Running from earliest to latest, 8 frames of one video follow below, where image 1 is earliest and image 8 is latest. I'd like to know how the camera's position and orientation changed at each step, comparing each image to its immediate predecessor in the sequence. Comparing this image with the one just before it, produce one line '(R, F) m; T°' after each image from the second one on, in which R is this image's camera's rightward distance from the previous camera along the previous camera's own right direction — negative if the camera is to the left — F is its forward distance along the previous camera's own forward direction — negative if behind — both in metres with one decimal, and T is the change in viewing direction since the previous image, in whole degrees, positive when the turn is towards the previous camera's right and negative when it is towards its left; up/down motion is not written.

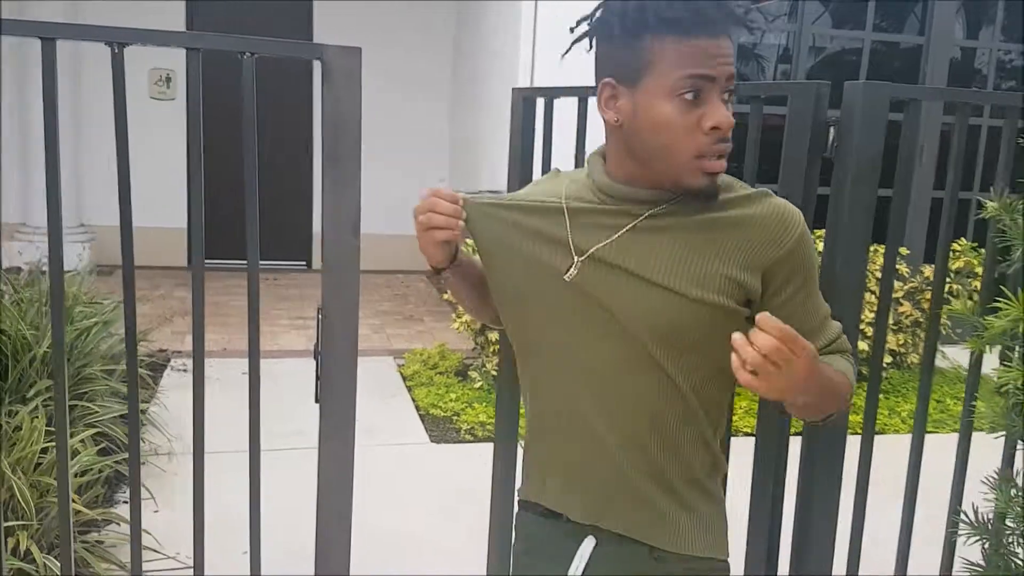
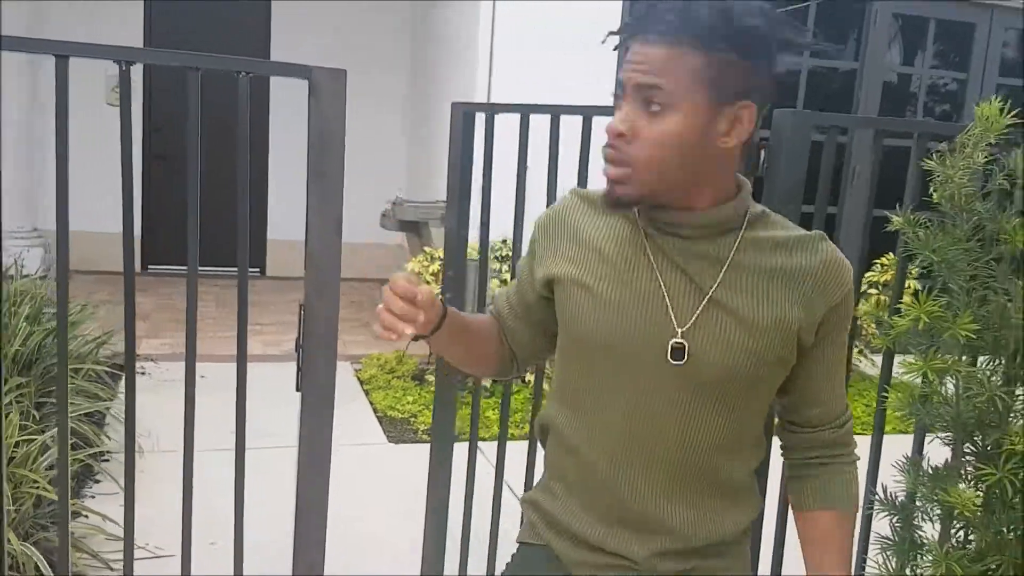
(+0.2, -0.3) m; -3°
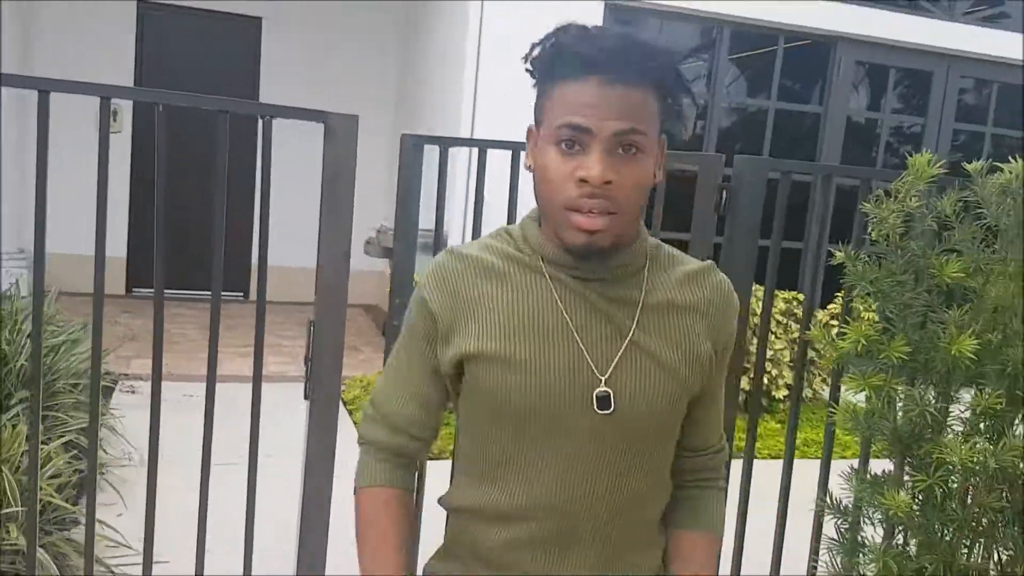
(0.0, -0.2) m; +1°
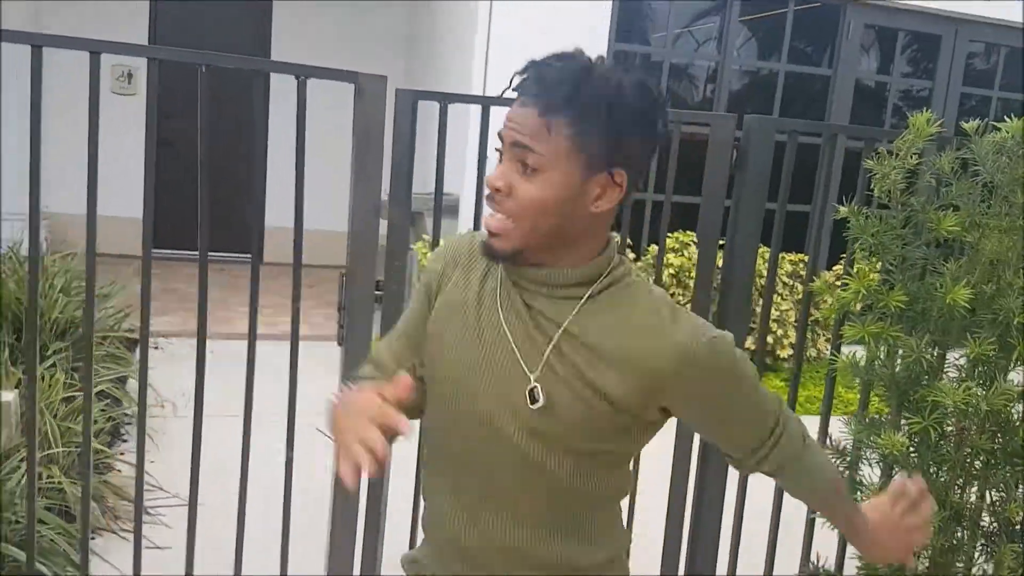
(0.0, -0.1) m; 0°
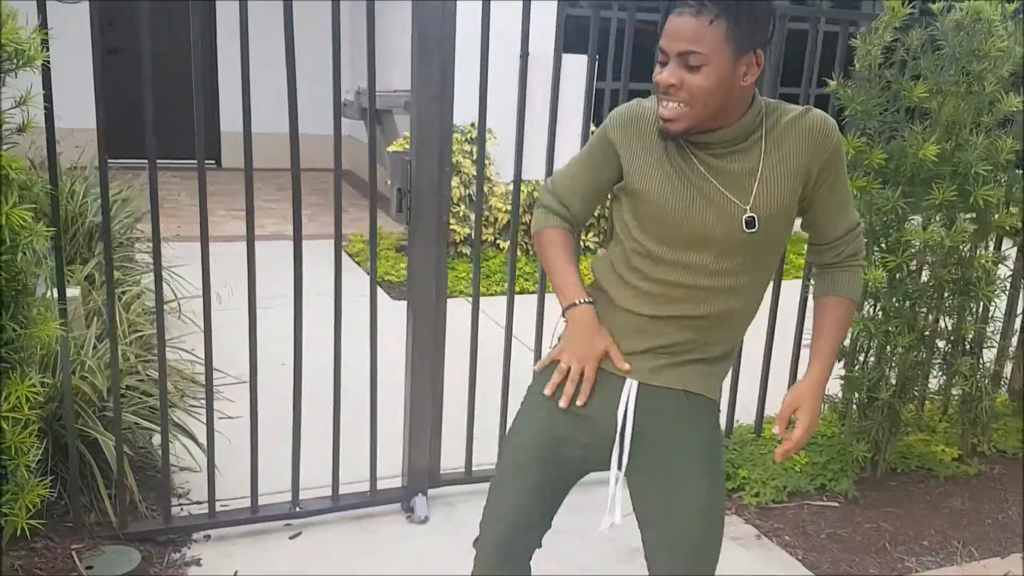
(-0.3, -0.4) m; +4°
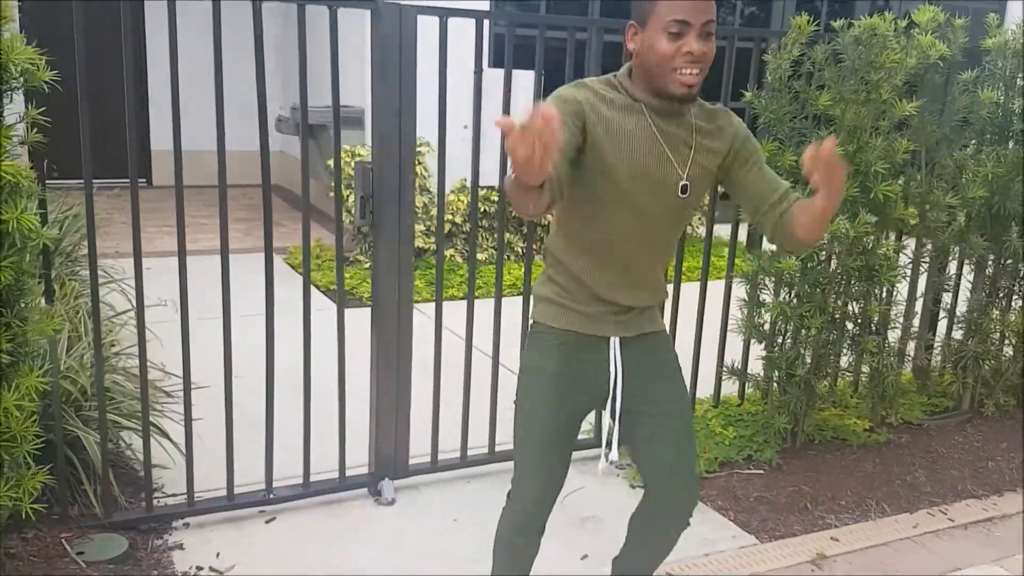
(-0.1, -0.2) m; +4°
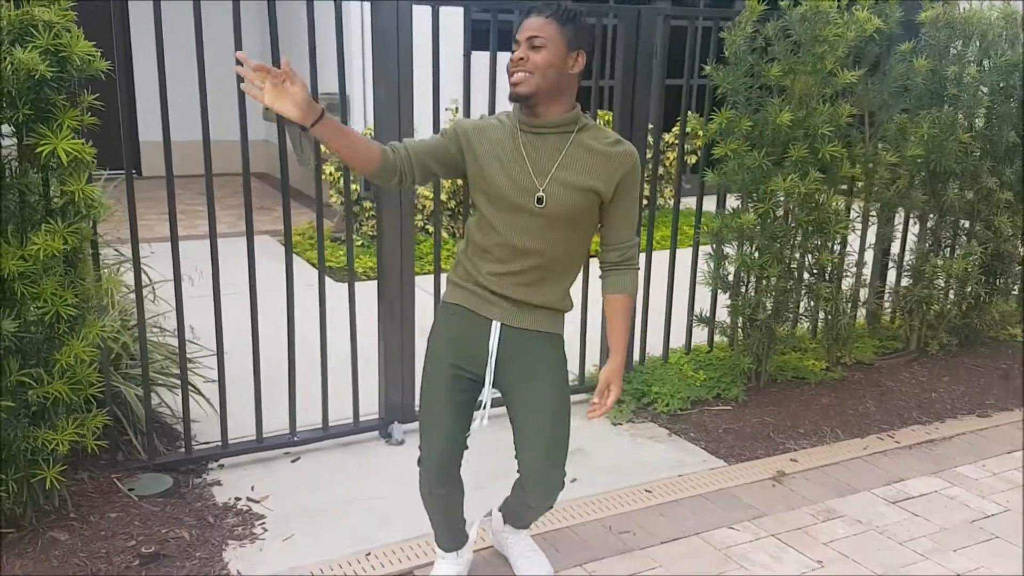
(0.0, -0.4) m; +1°
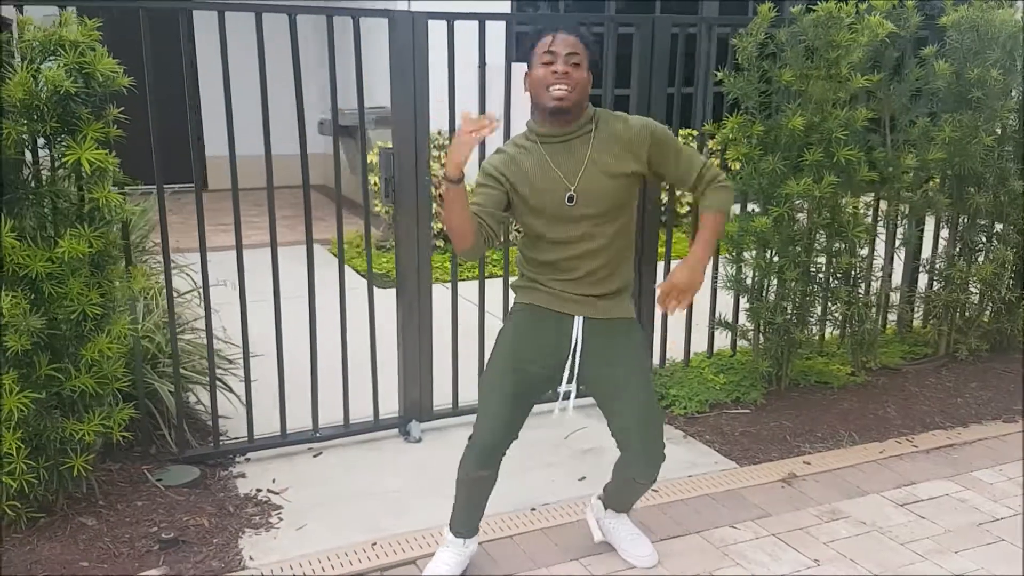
(+0.2, -0.1) m; -4°
